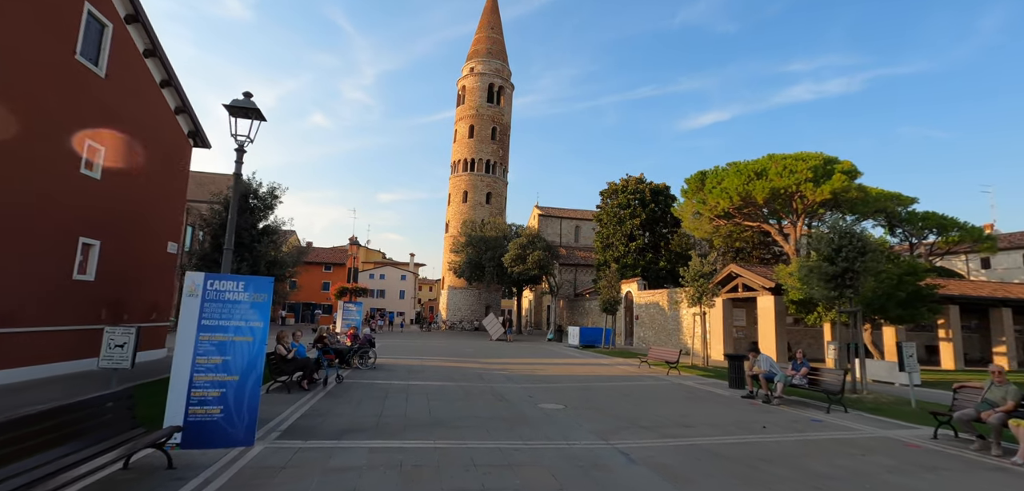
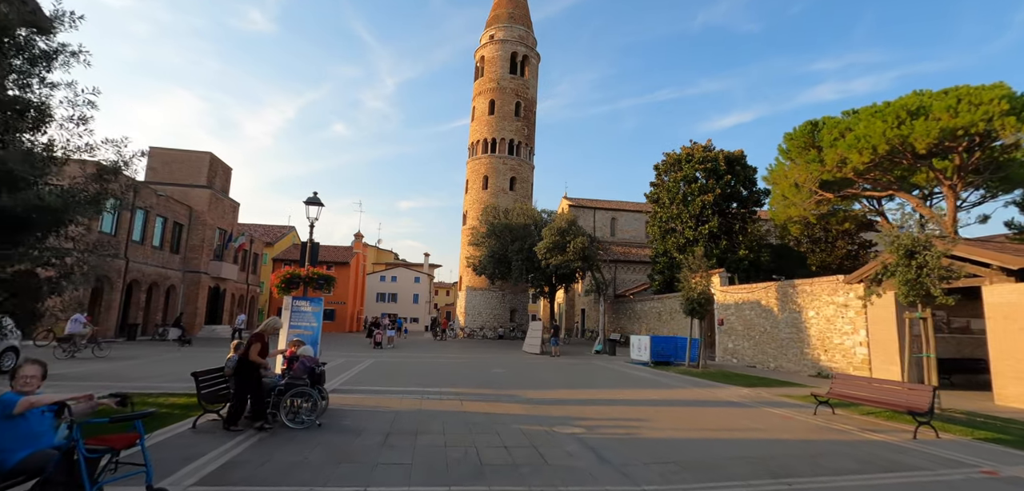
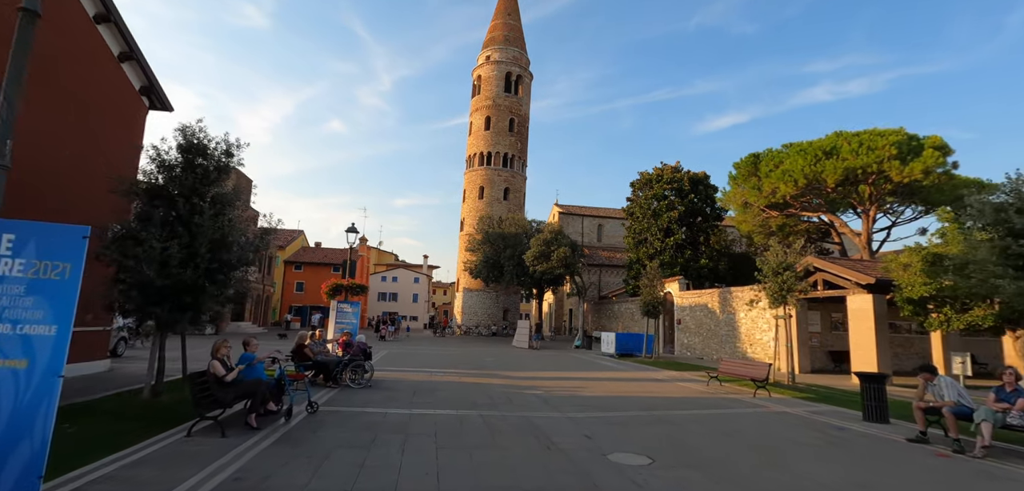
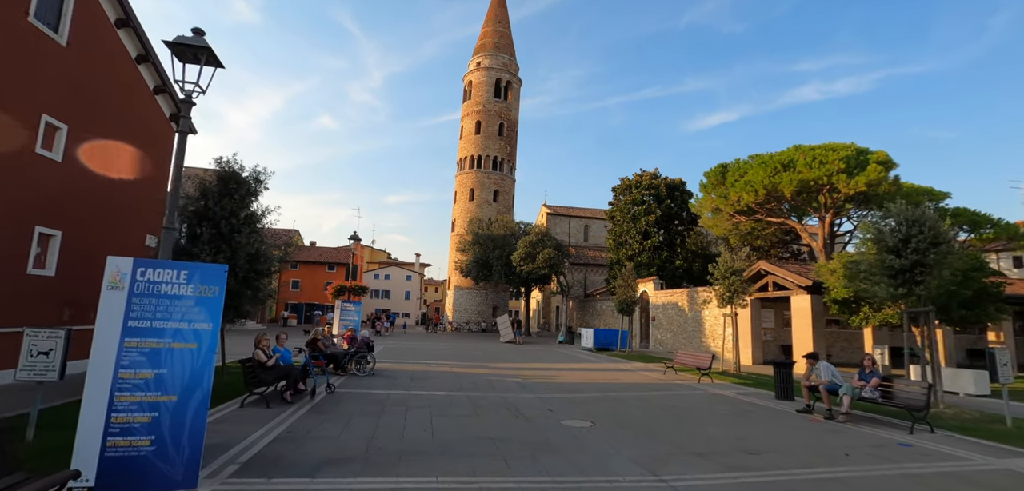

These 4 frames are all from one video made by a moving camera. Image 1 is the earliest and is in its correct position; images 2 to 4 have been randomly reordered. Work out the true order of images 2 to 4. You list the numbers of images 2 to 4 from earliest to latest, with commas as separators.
4, 3, 2
